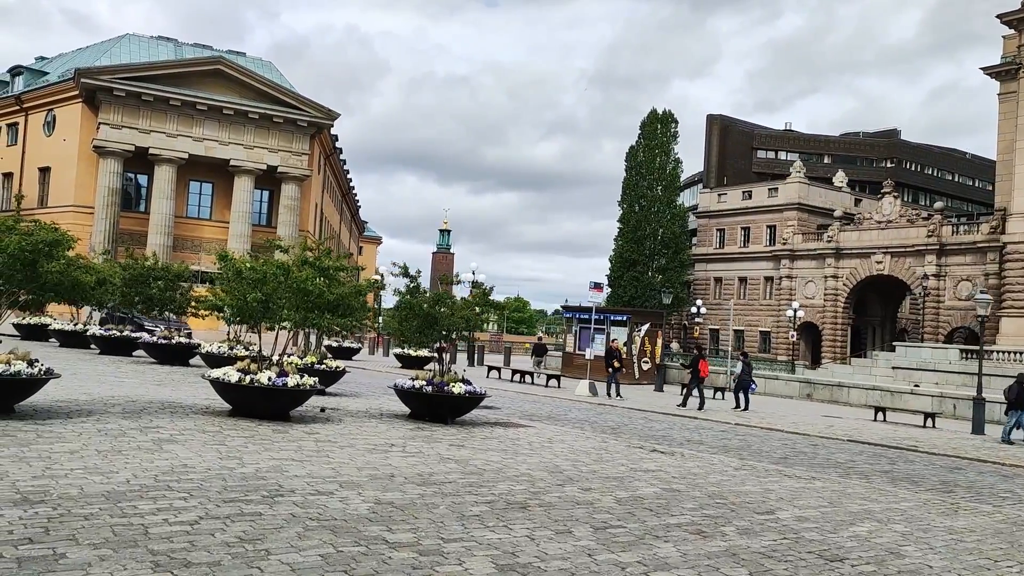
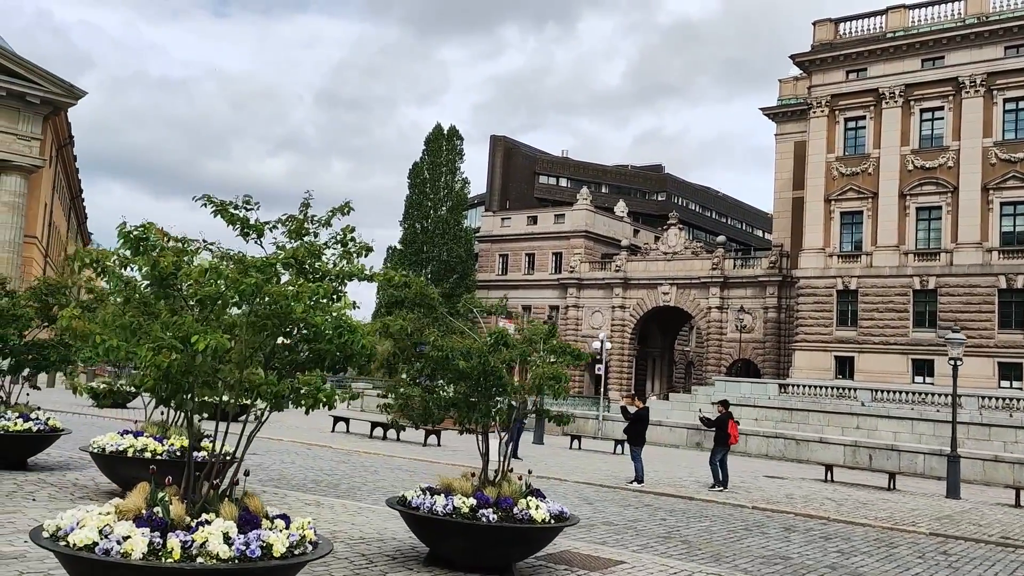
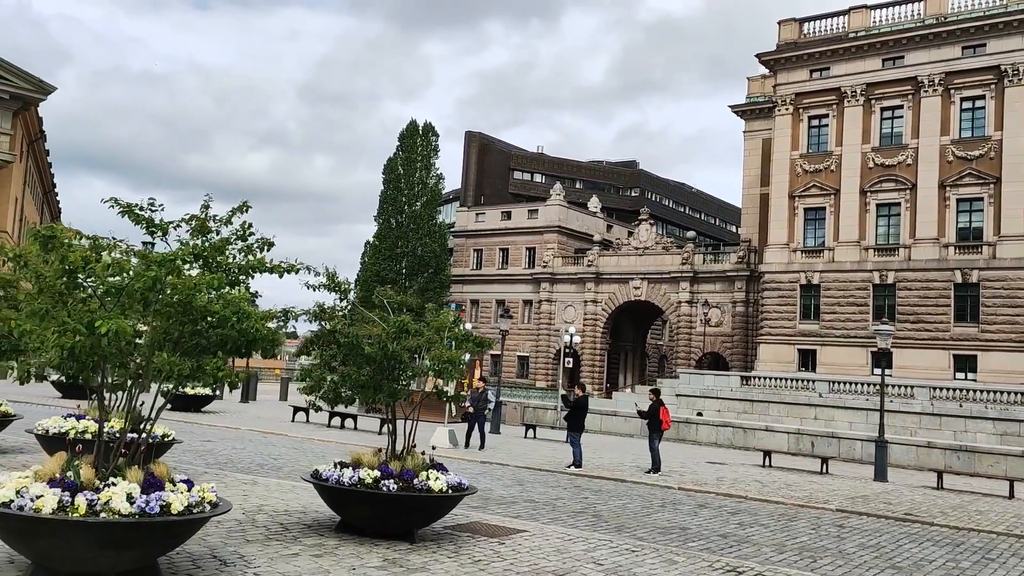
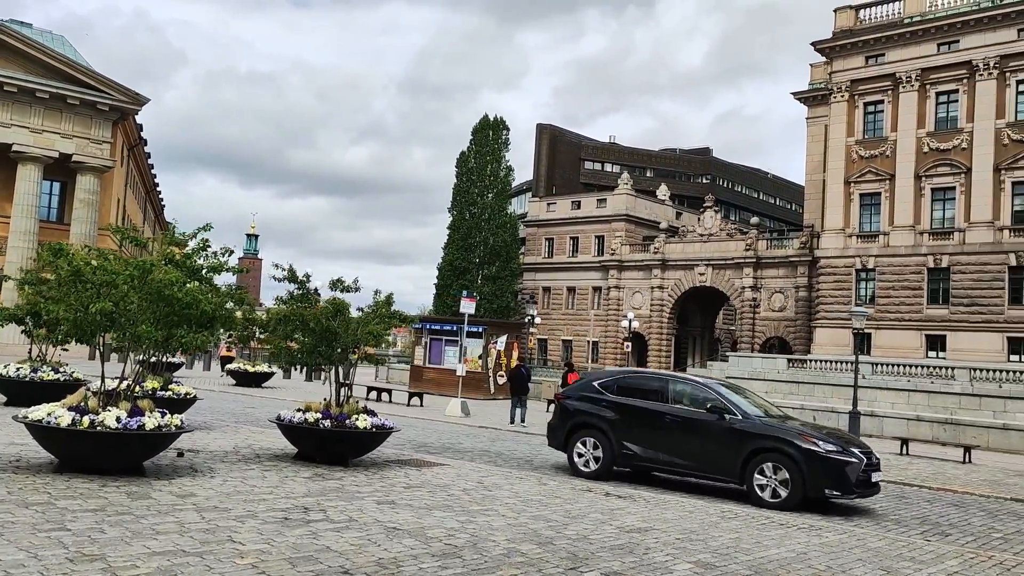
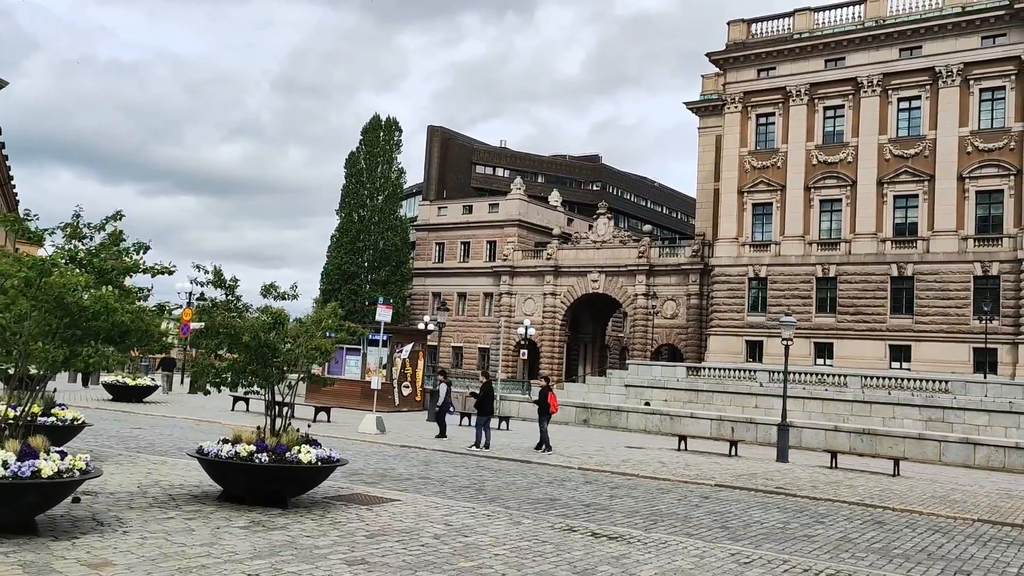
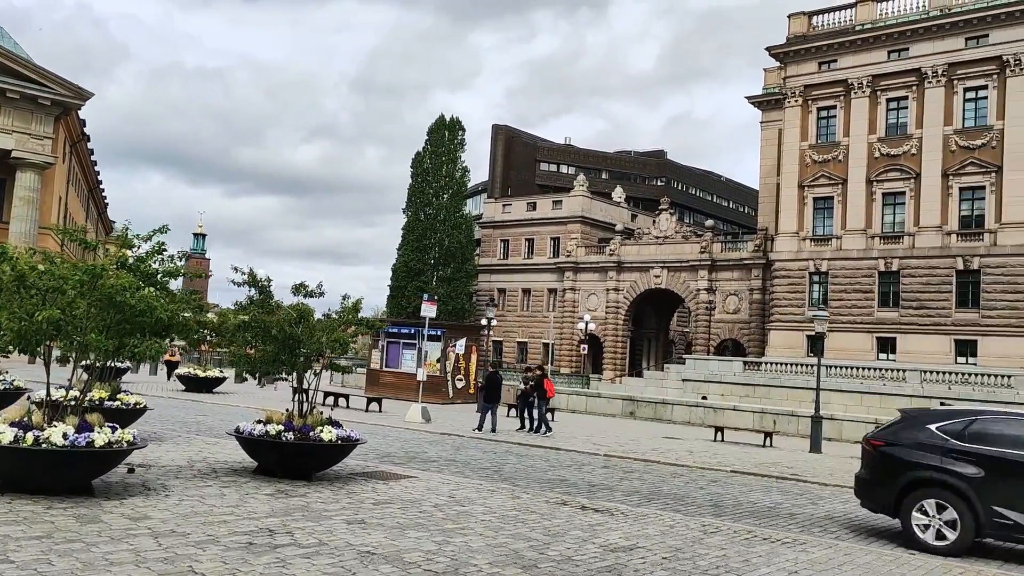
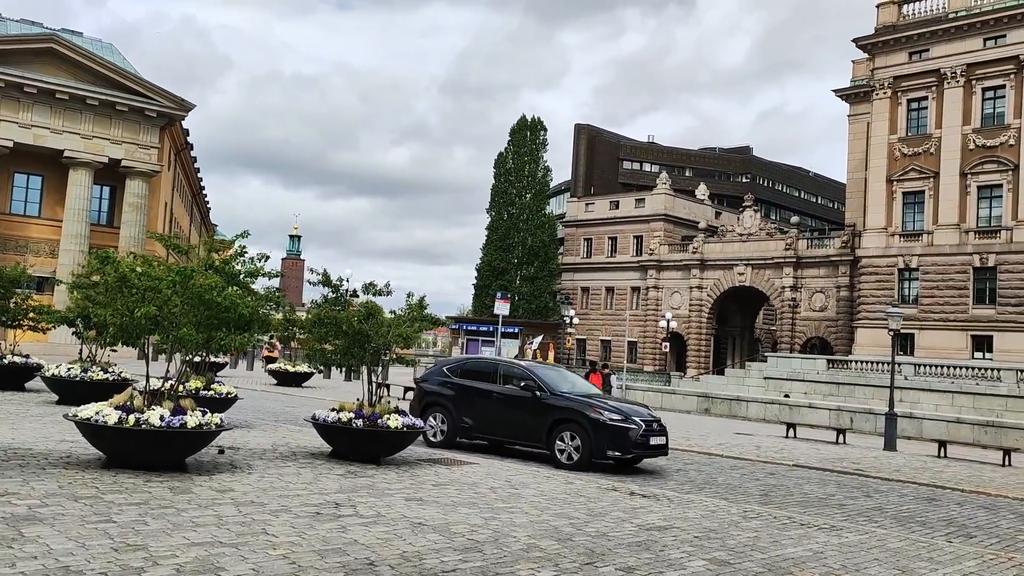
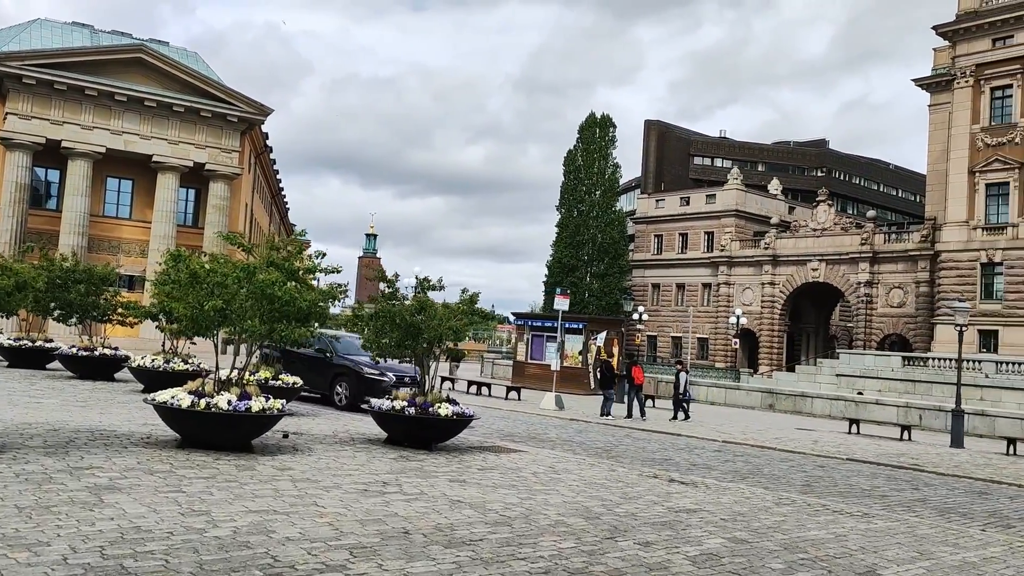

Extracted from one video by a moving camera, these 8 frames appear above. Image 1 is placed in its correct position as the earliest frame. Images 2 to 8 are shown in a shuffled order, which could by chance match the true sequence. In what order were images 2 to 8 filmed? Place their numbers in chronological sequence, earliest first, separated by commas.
8, 7, 4, 6, 5, 3, 2
